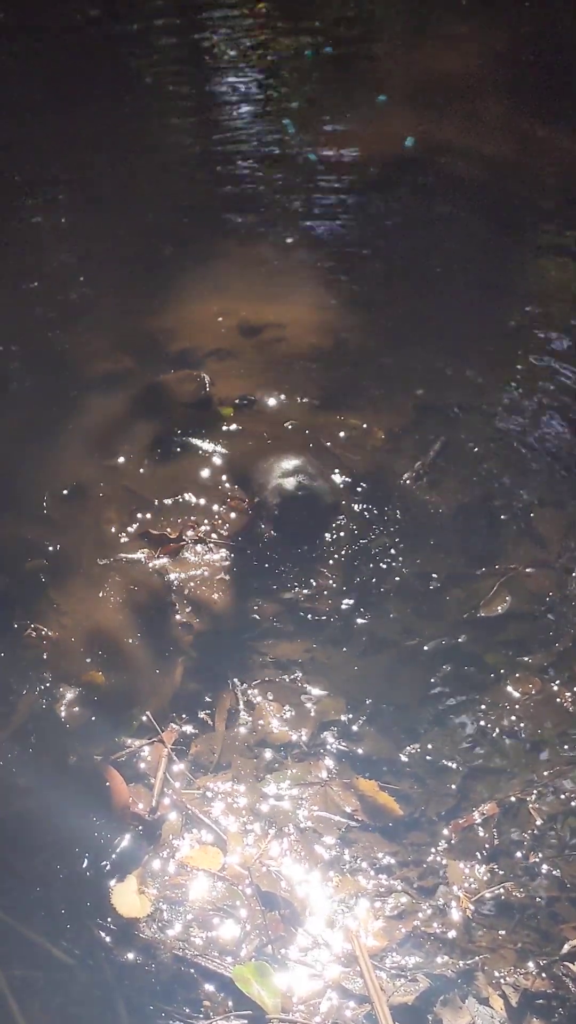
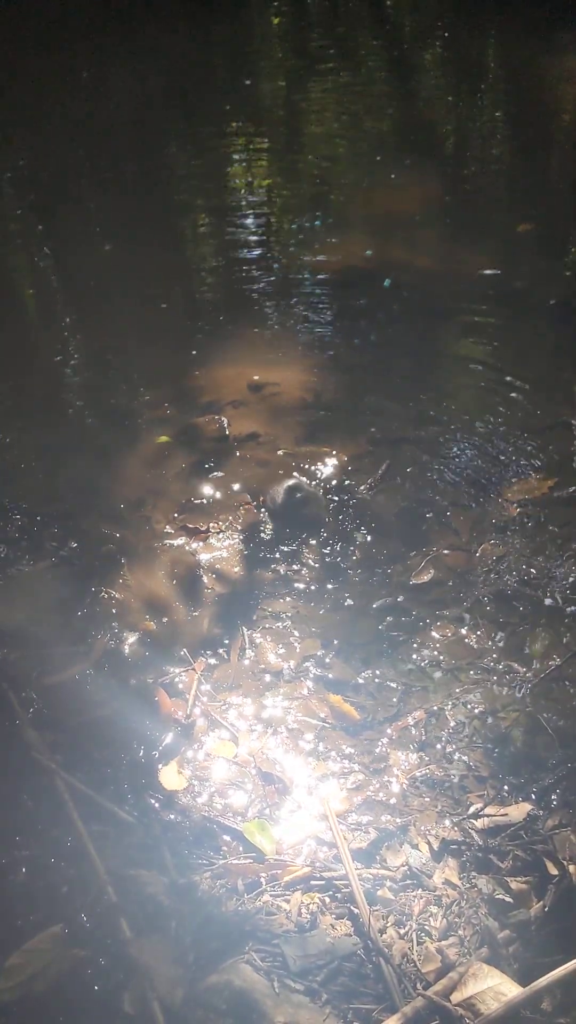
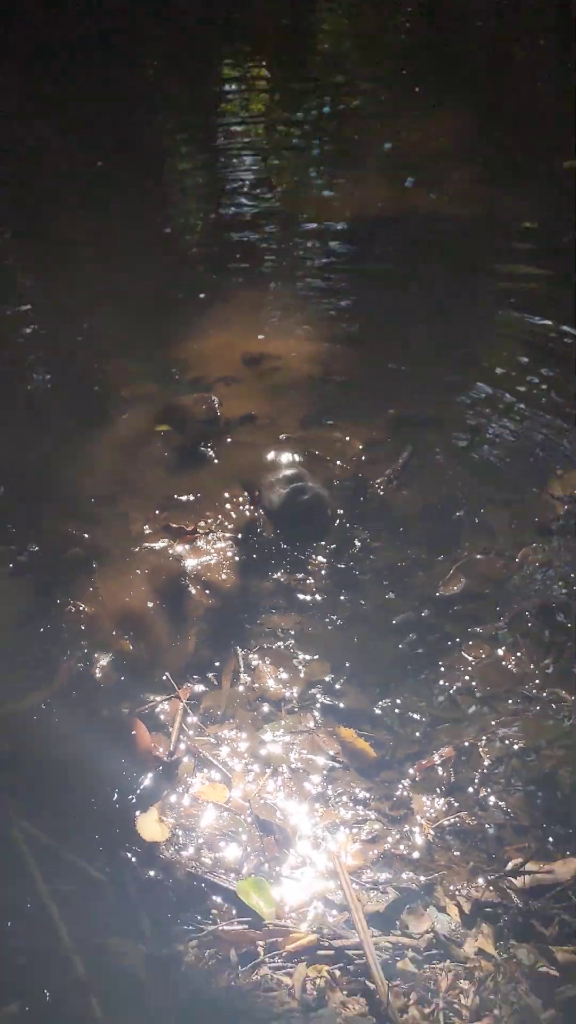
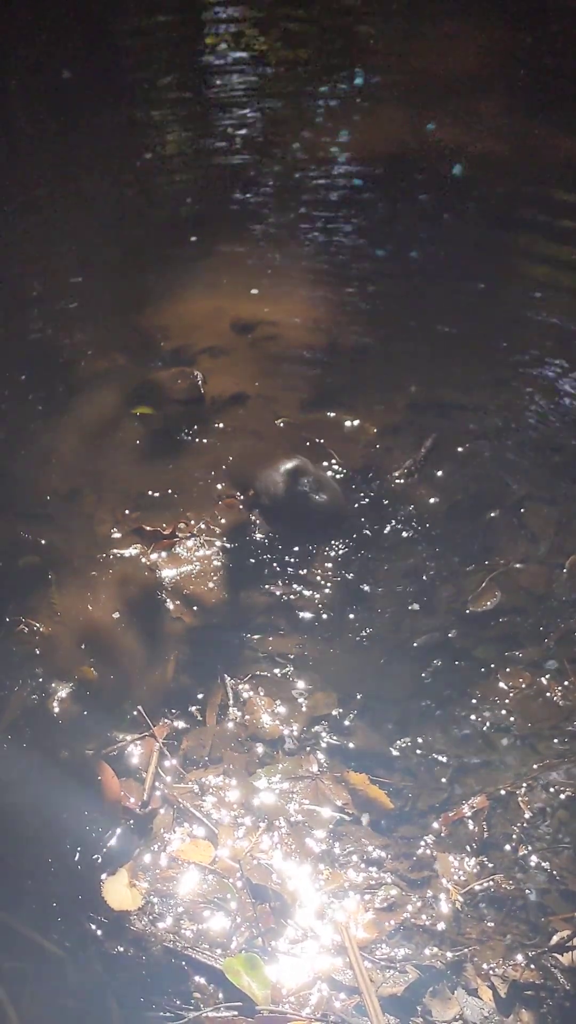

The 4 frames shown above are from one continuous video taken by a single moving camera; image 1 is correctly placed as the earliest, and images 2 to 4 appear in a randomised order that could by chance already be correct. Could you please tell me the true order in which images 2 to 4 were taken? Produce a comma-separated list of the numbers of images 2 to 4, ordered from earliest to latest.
4, 3, 2
